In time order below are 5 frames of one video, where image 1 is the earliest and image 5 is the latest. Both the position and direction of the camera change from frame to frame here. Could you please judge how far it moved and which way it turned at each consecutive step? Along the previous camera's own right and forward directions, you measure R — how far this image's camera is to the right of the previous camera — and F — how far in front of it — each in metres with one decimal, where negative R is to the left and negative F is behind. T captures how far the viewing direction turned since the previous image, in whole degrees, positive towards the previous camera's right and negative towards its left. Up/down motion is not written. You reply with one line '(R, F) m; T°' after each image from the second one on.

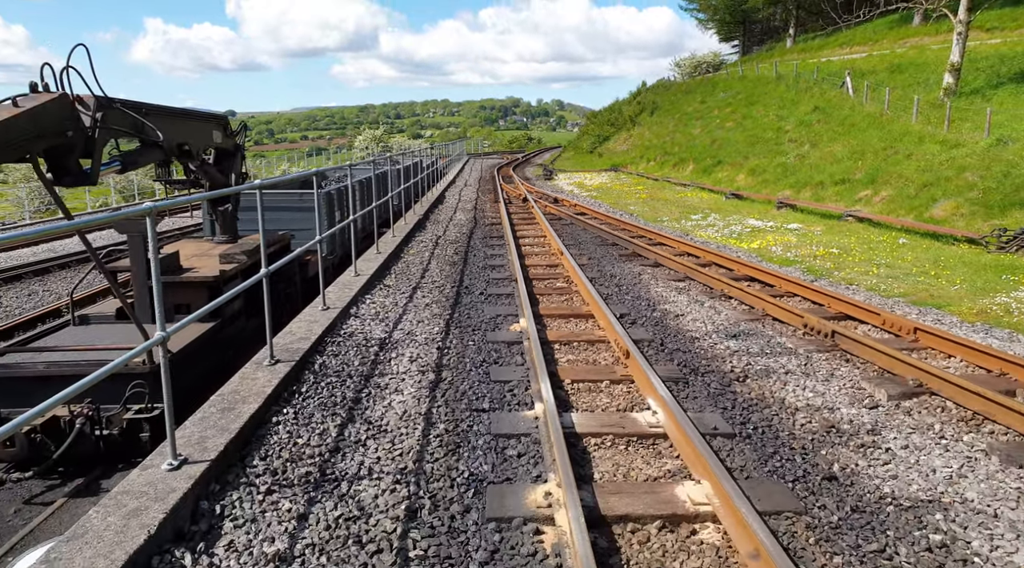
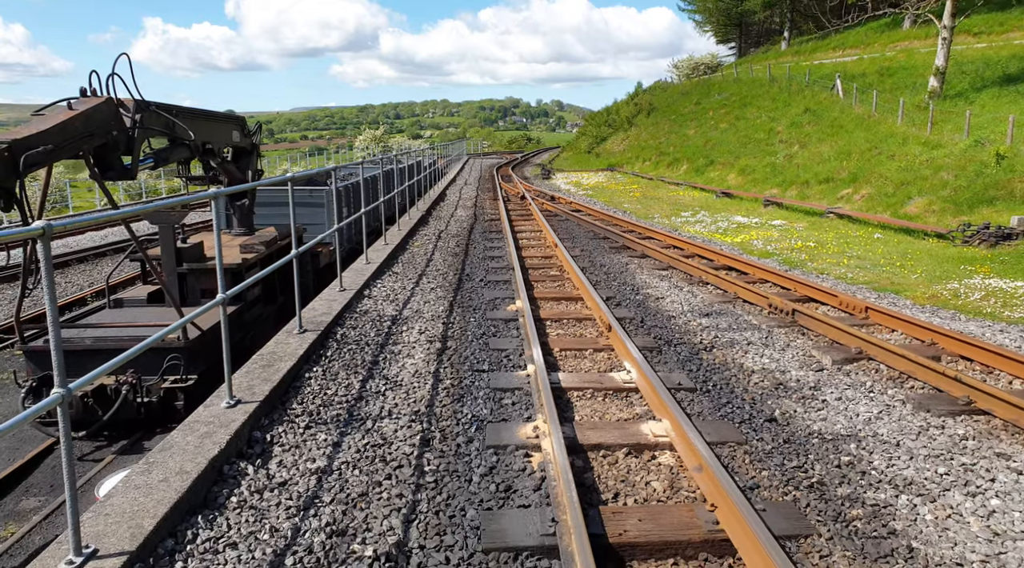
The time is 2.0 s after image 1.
(0.0, -0.8) m; 0°
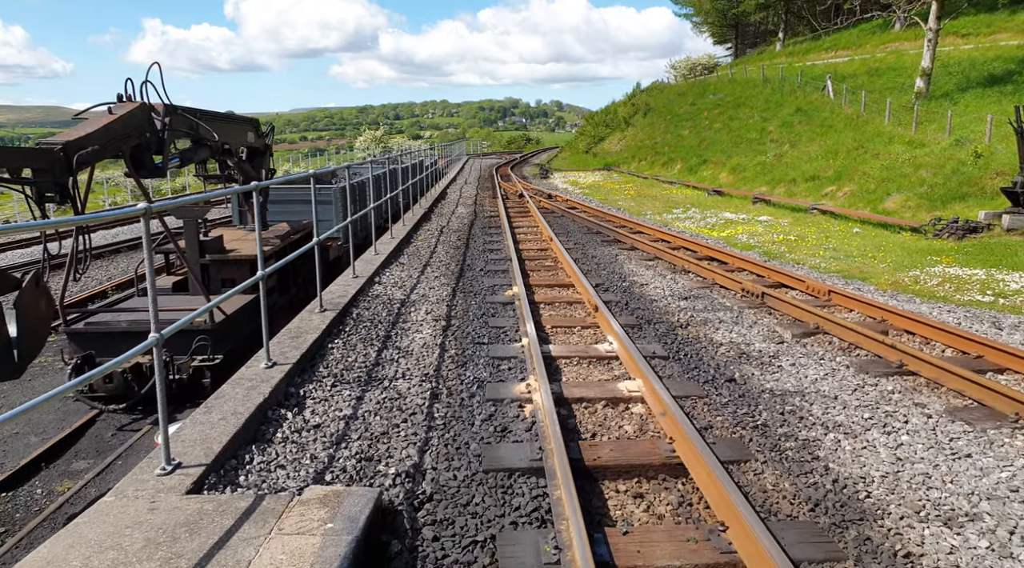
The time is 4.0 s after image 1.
(0.0, -0.8) m; 0°
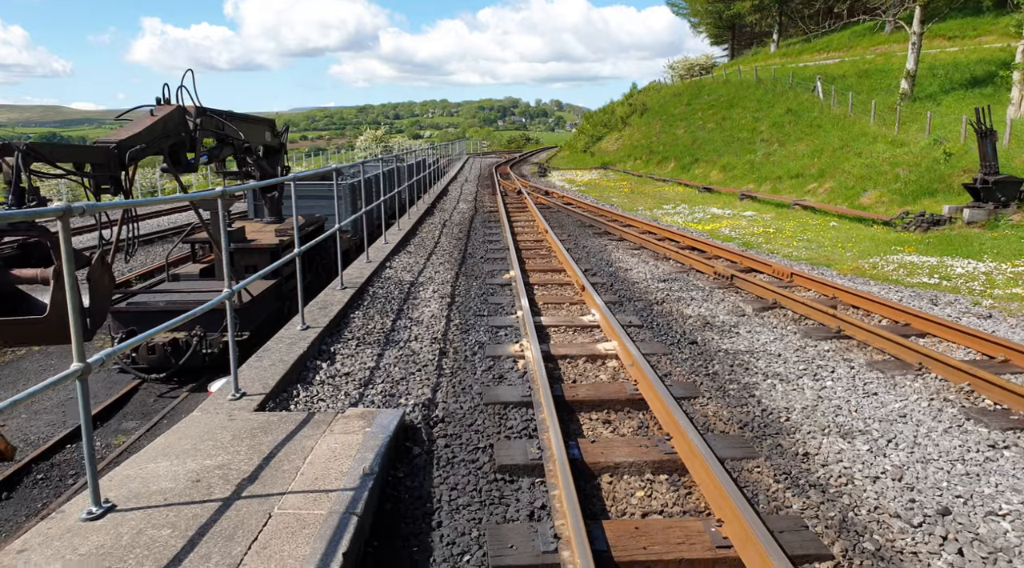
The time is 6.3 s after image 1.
(0.0, -1.0) m; 0°
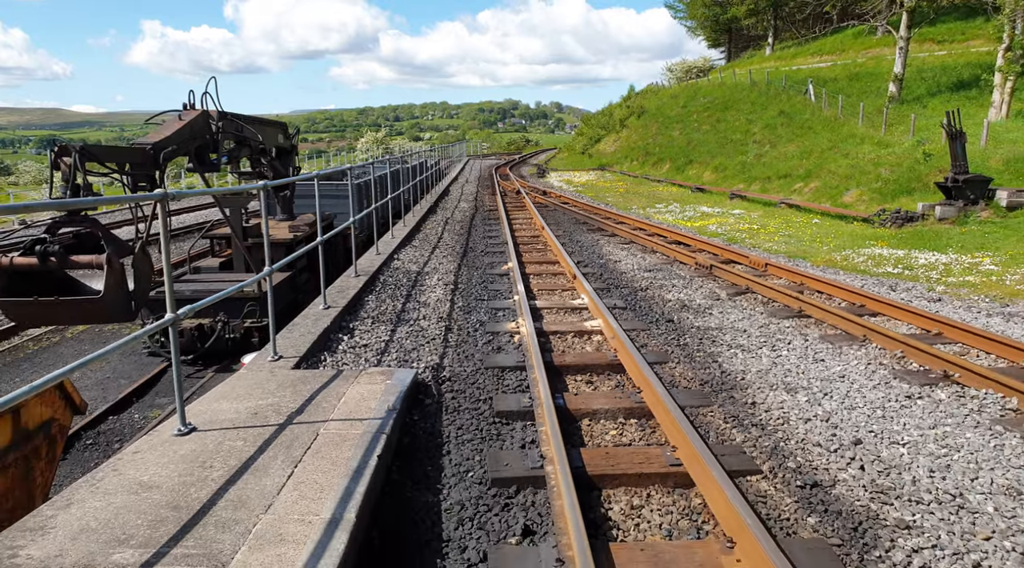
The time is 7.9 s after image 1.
(0.0, -0.8) m; 0°
